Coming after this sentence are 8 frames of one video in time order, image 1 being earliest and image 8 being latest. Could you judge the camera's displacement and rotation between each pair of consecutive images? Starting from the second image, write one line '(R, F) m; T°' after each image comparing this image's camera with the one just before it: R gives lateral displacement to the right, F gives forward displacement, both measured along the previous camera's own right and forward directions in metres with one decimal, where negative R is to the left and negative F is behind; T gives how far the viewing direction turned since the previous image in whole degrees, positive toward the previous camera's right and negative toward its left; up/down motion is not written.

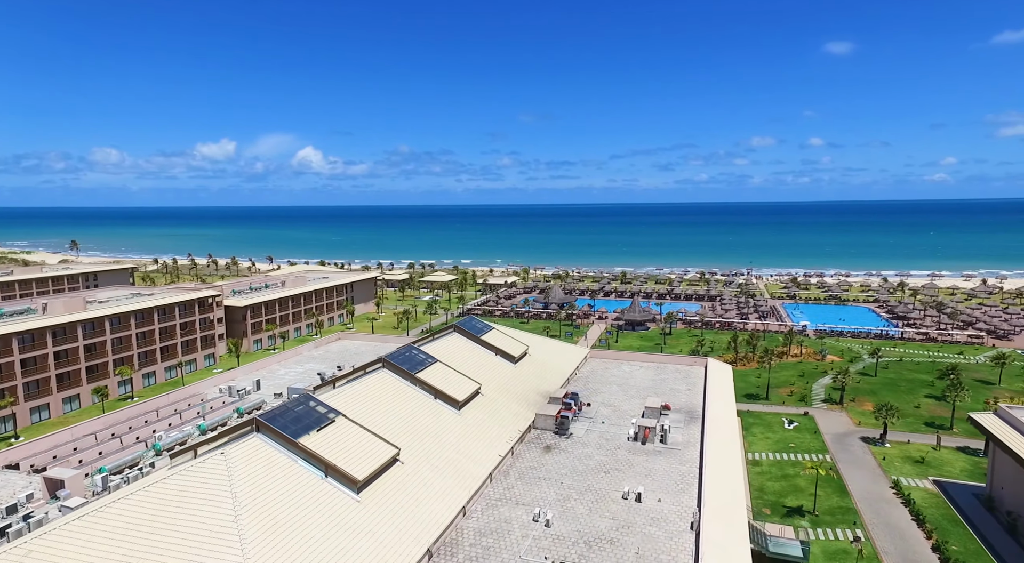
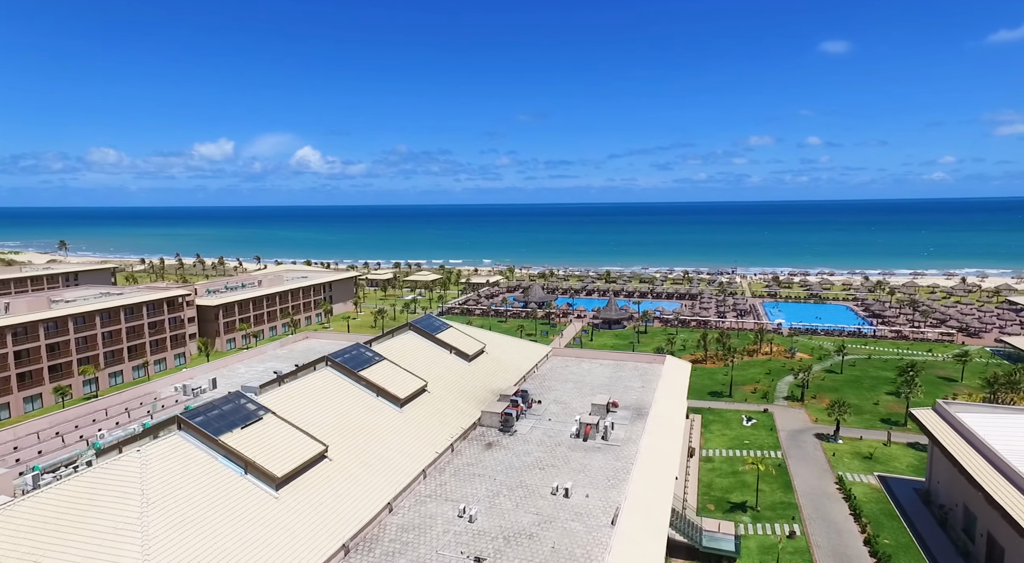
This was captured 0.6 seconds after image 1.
(+2.9, -0.3) m; +1°
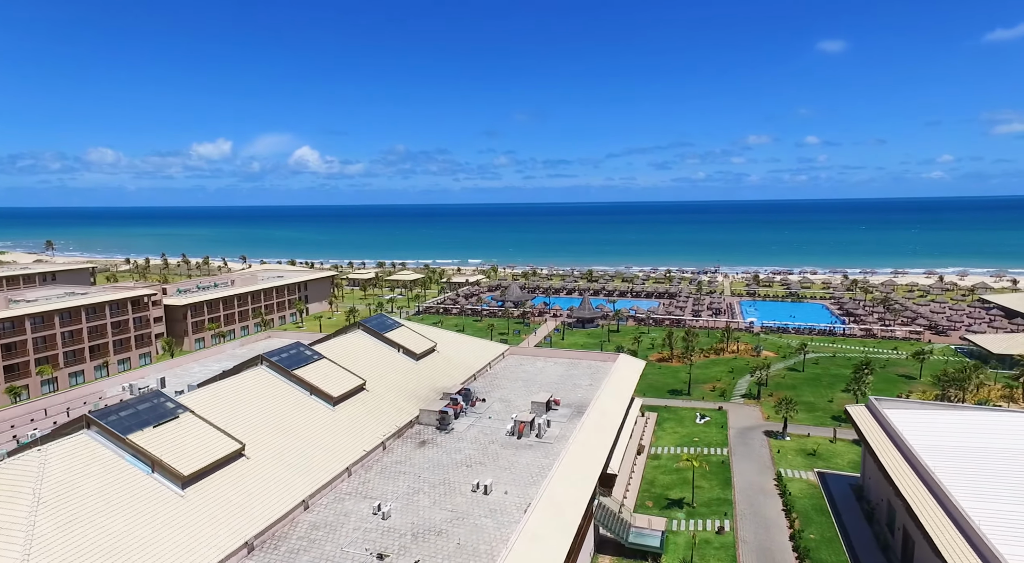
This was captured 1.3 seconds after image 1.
(+3.3, -0.2) m; +1°
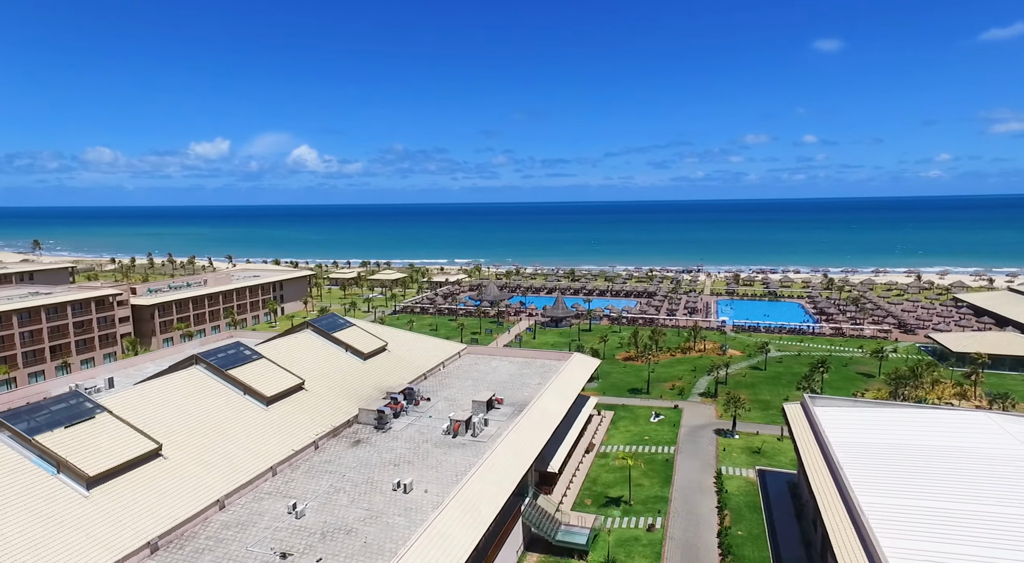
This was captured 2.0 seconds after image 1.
(+3.3, -0.1) m; +1°
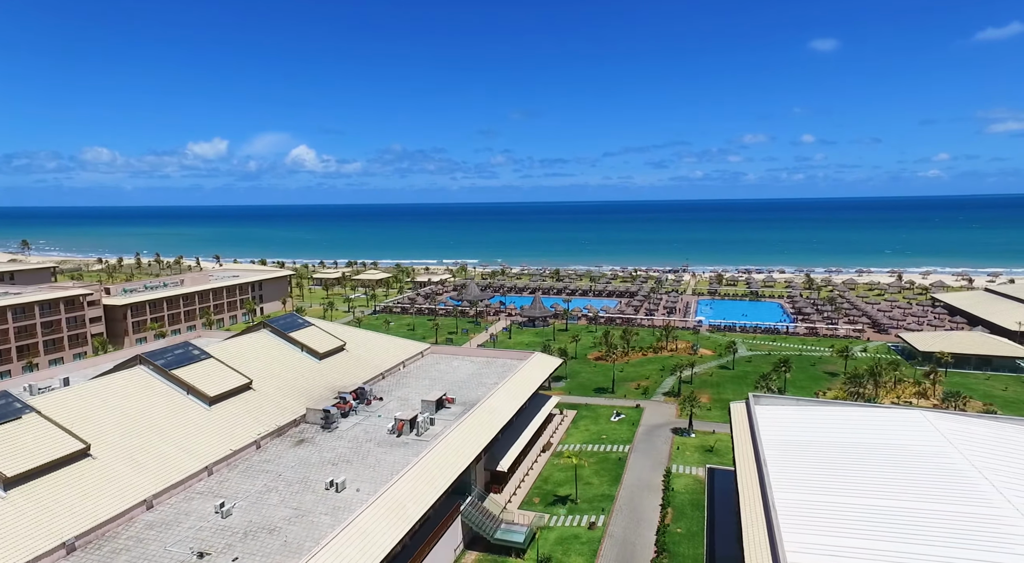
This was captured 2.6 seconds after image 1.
(+2.8, -0.2) m; +1°
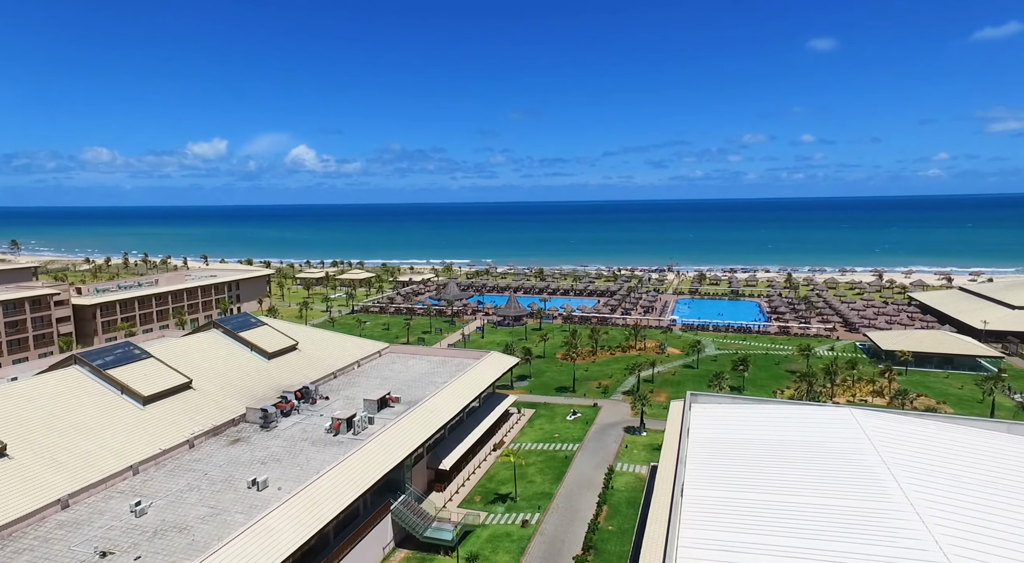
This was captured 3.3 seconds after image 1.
(+3.3, -0.2) m; 0°
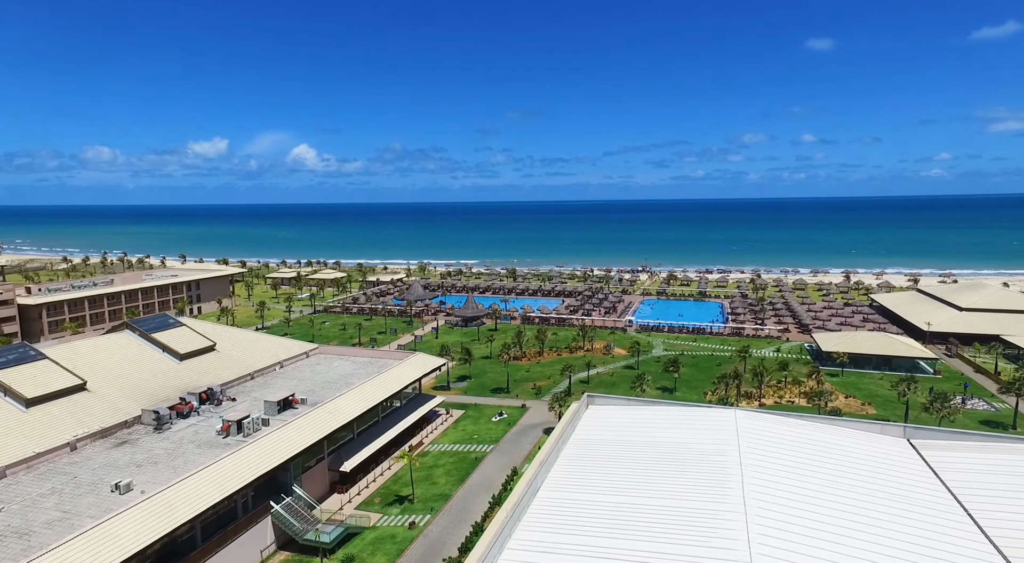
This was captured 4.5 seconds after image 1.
(+5.6, -0.1) m; +1°
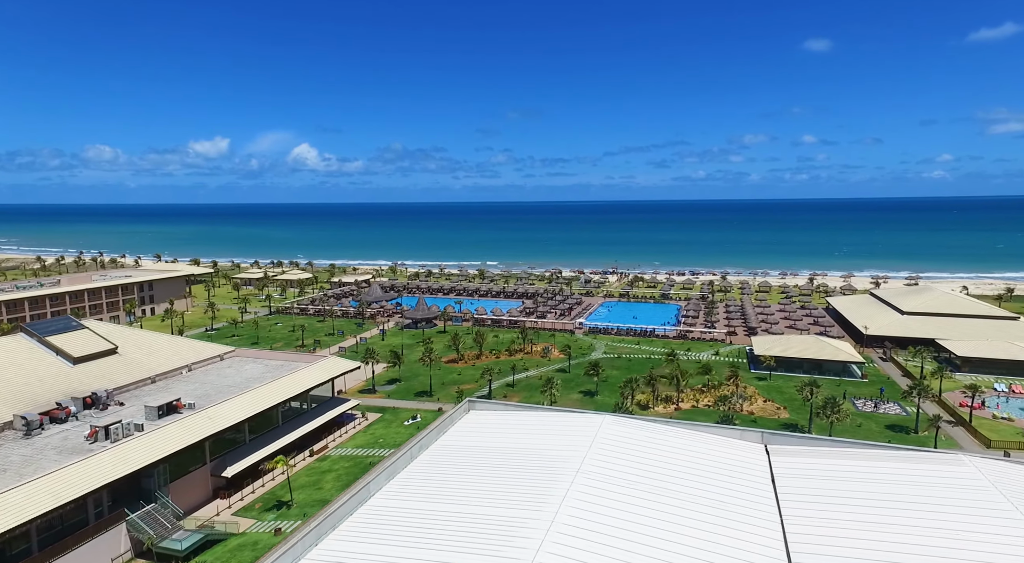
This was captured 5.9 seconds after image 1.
(+6.5, +0.1) m; +1°
